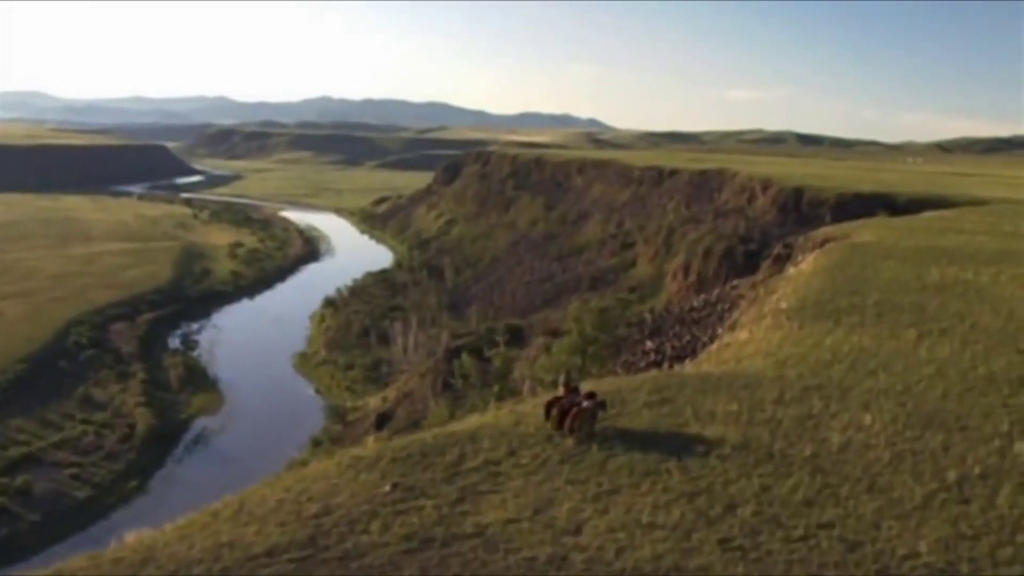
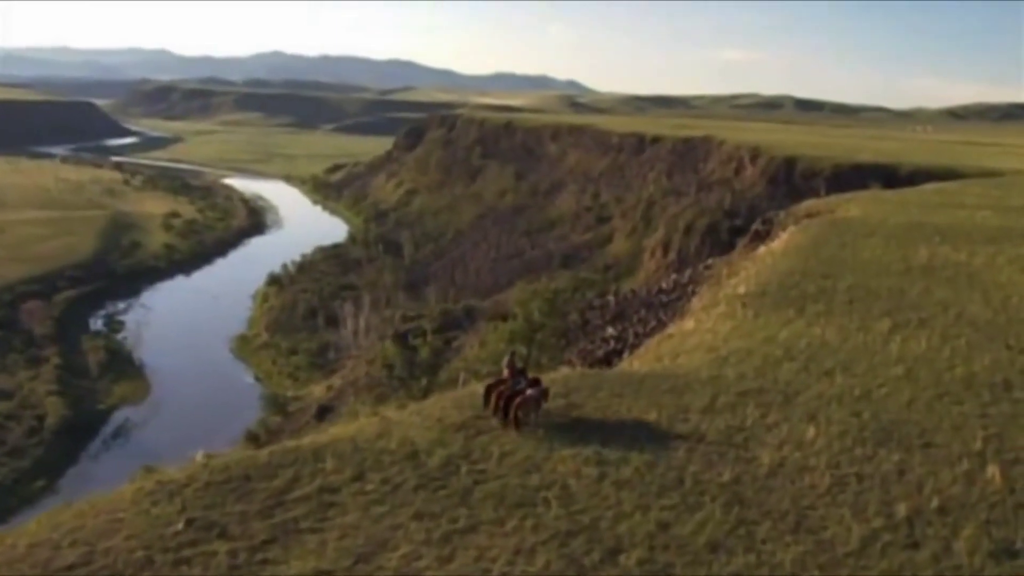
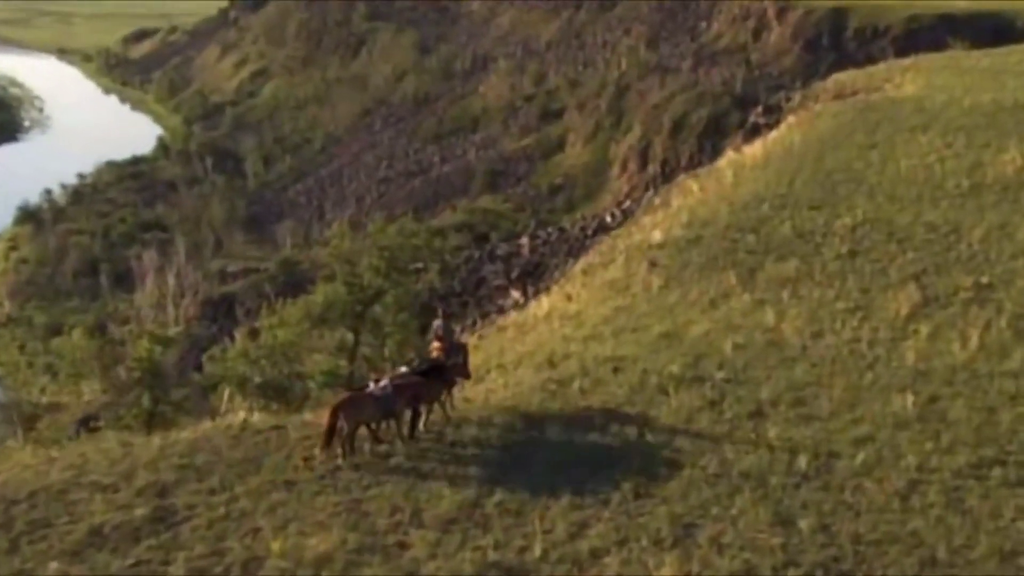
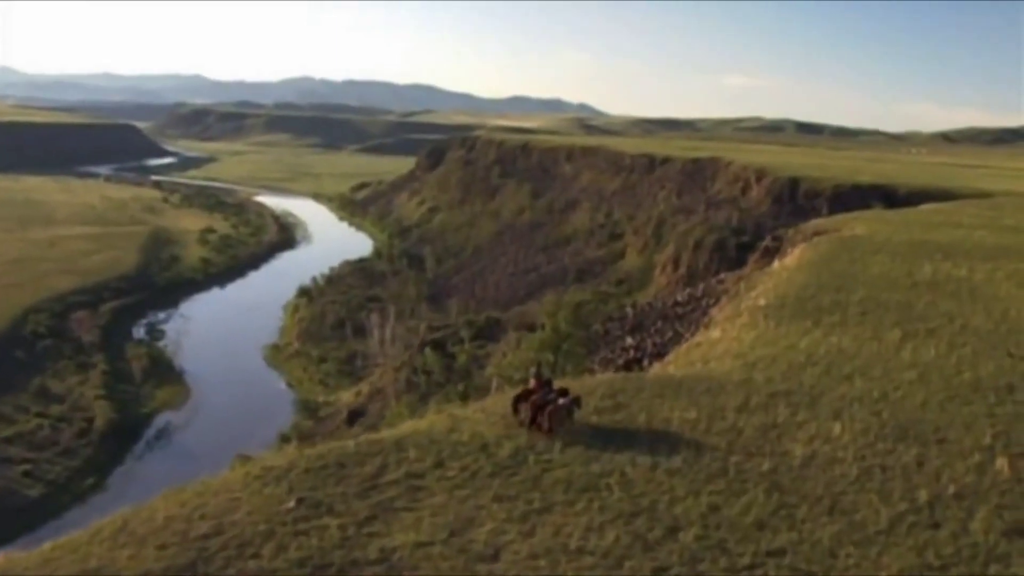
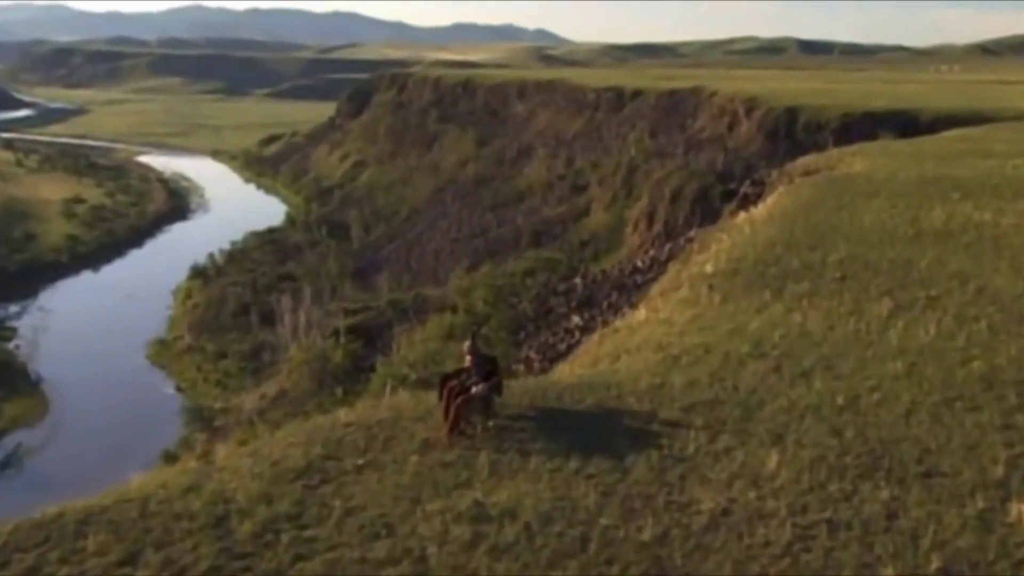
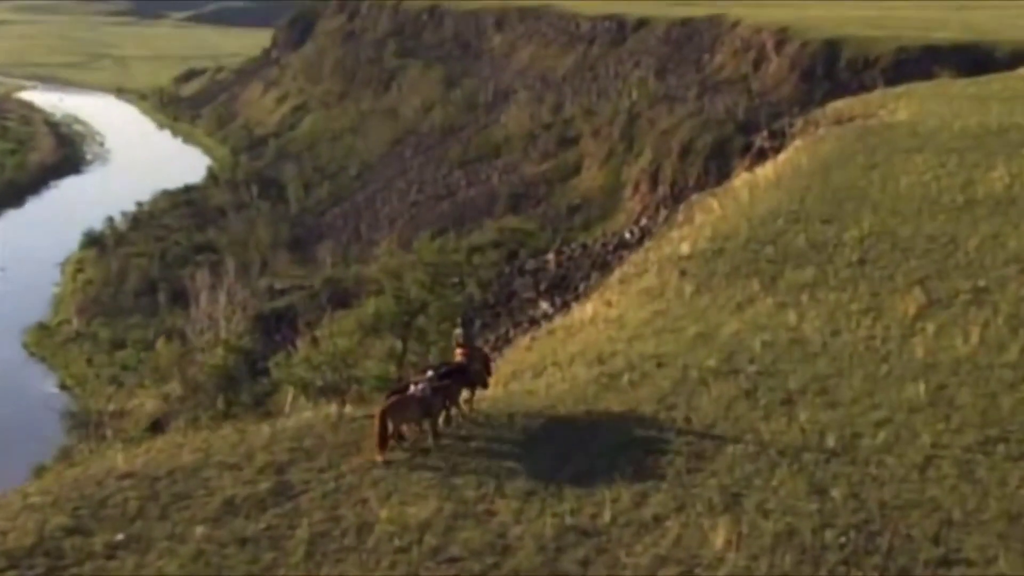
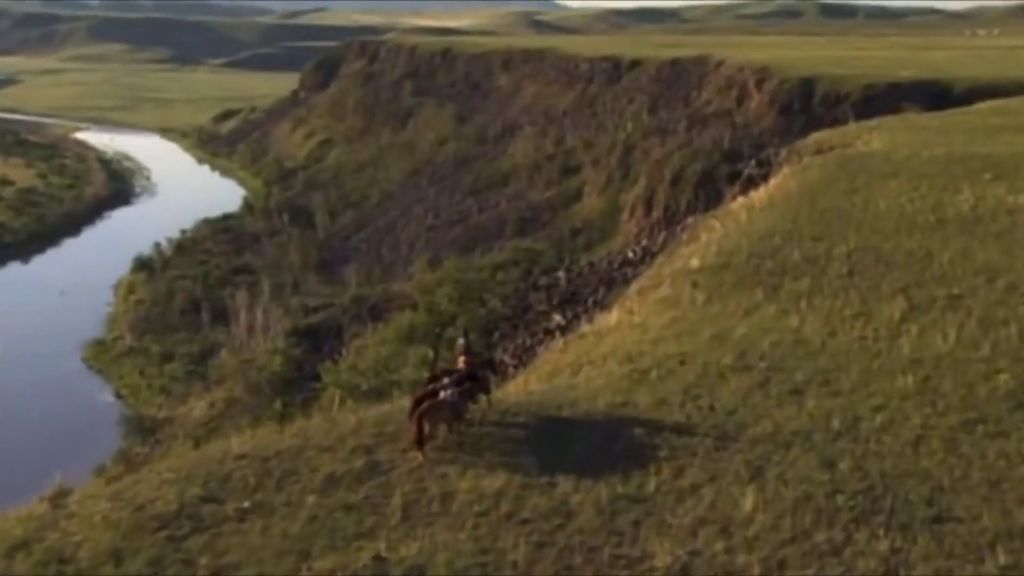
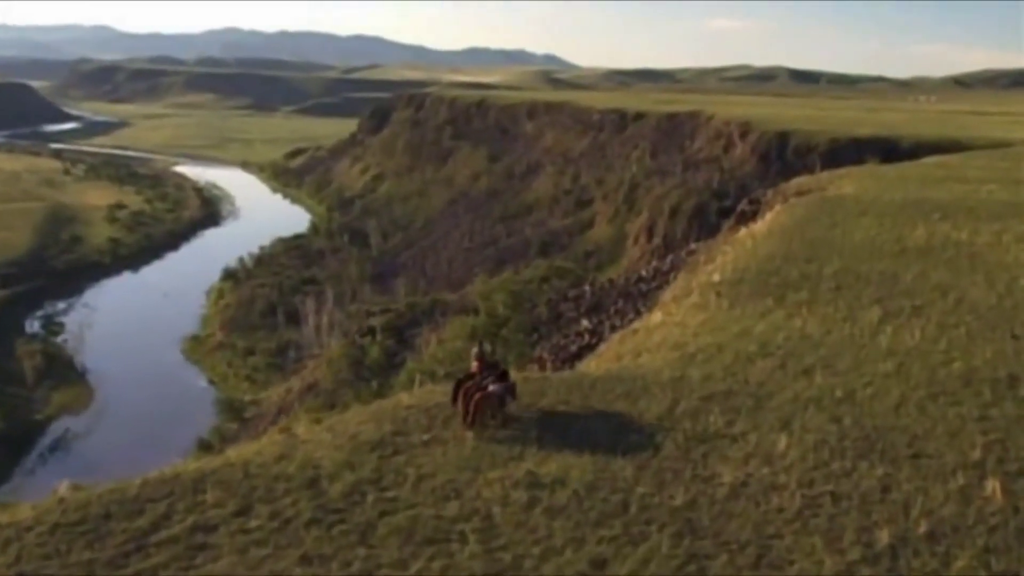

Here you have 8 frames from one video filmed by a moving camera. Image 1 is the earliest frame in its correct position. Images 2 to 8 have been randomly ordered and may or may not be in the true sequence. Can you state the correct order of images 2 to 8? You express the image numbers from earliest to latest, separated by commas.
4, 2, 8, 5, 7, 6, 3
